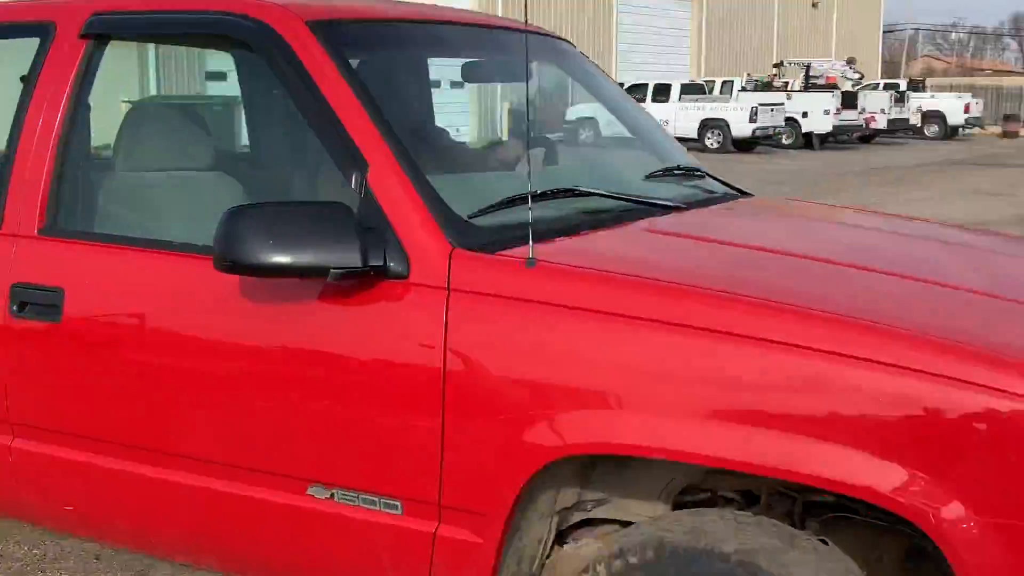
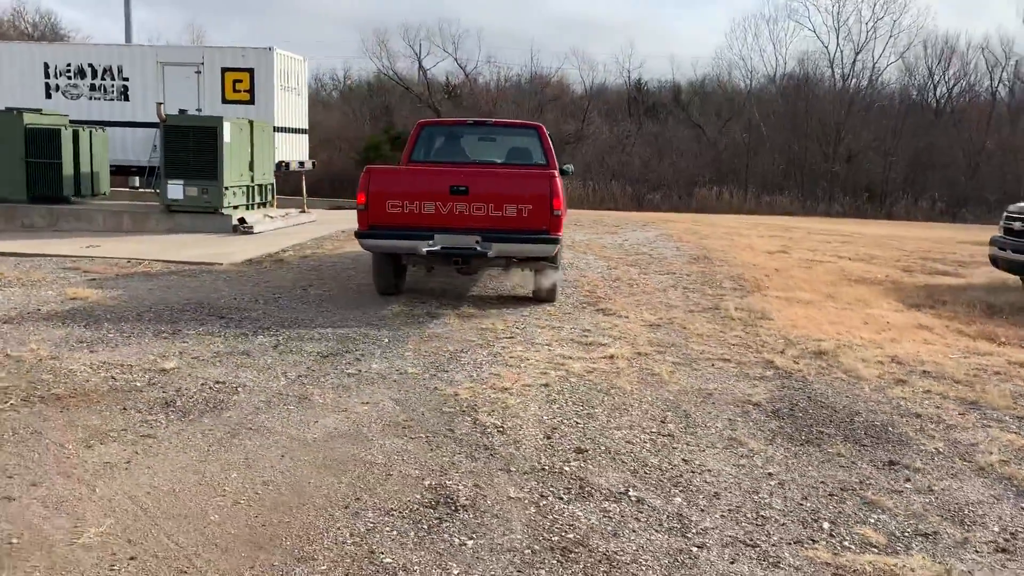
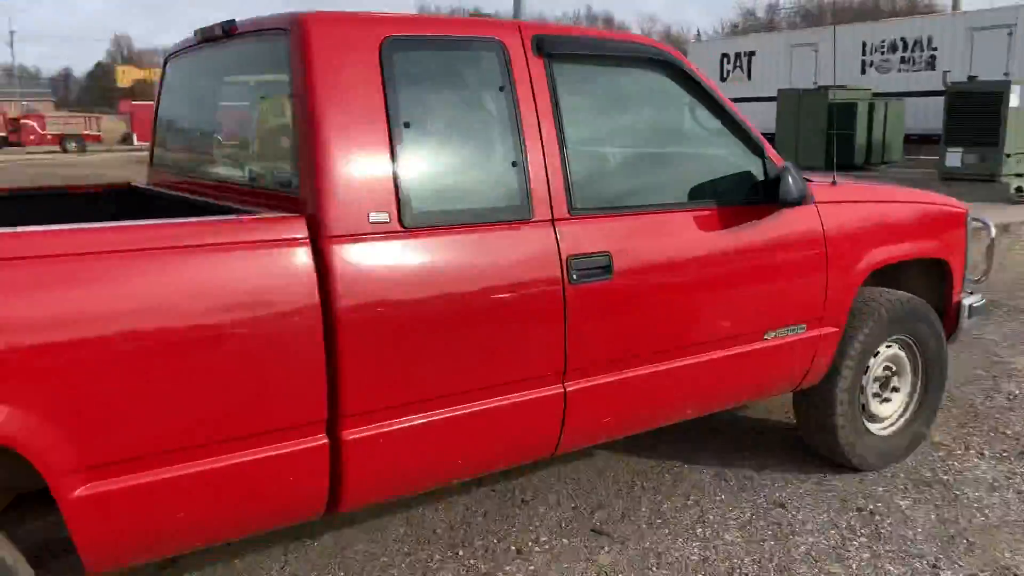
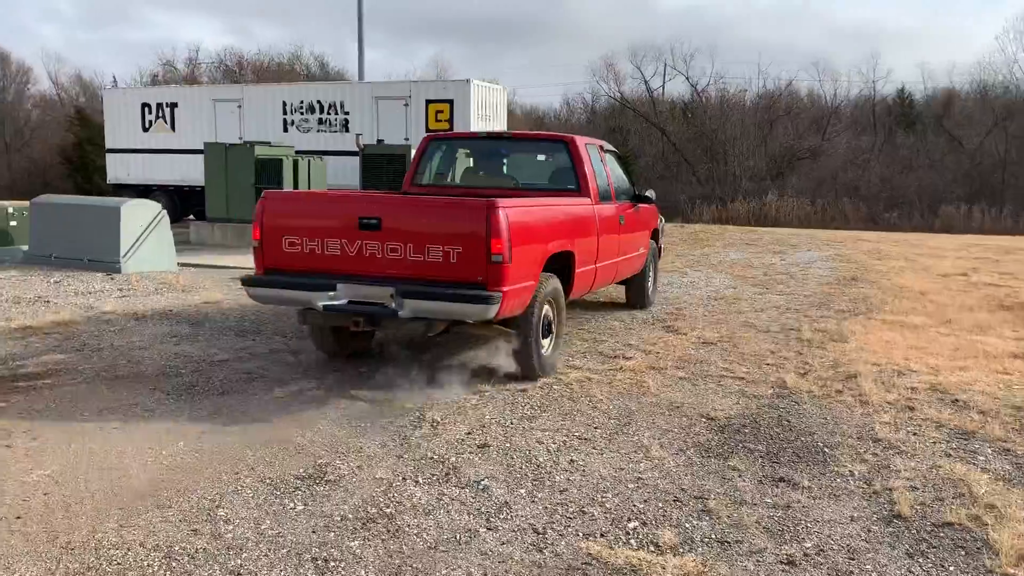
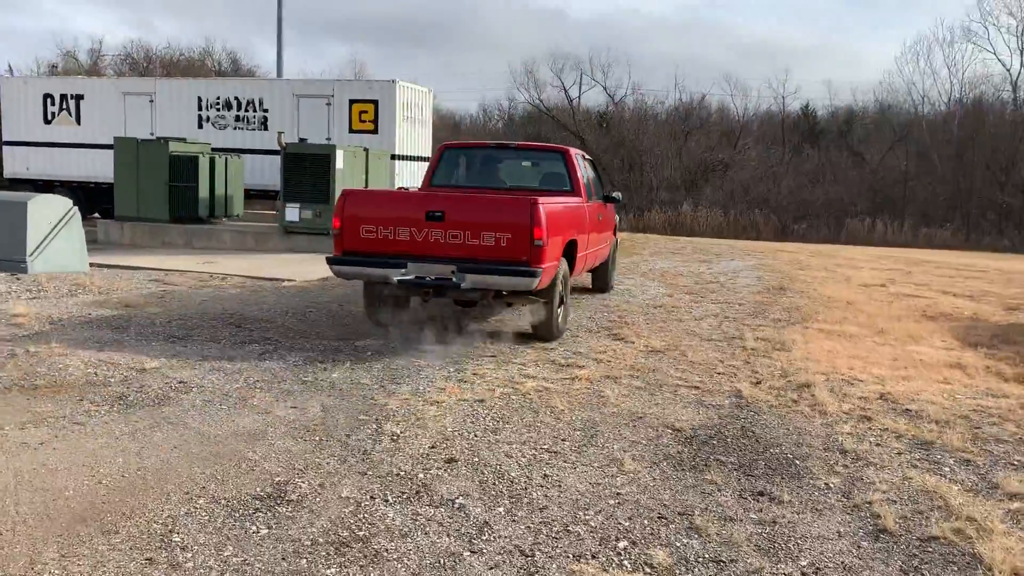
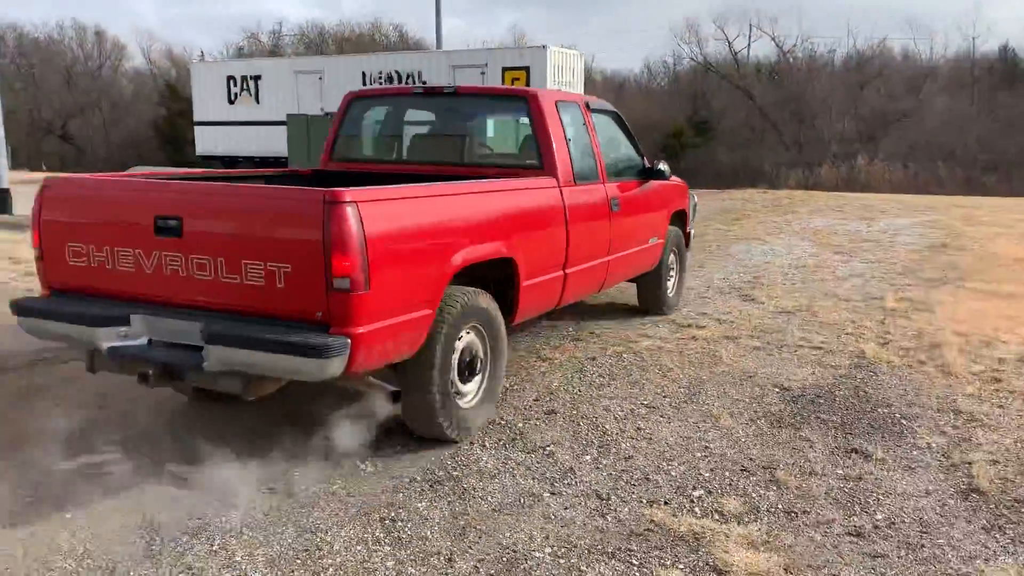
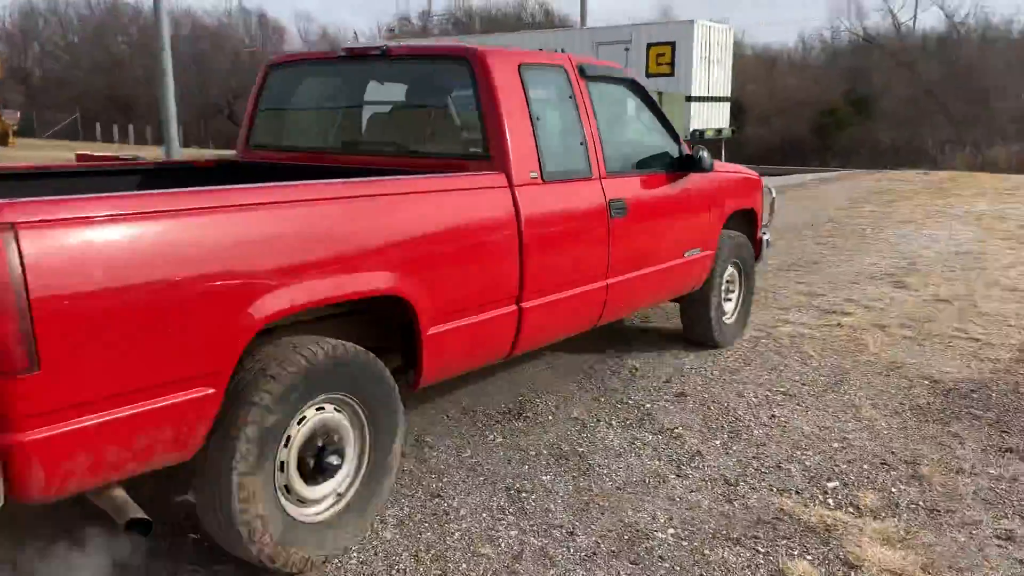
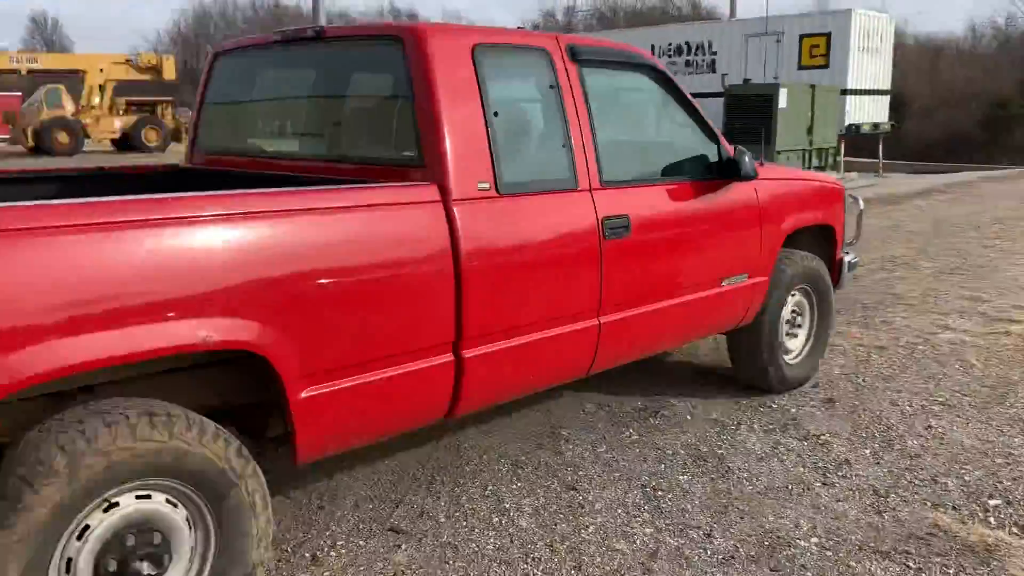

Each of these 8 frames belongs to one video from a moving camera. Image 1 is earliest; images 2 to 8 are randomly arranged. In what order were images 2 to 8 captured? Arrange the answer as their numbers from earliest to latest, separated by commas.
3, 8, 7, 6, 4, 5, 2
